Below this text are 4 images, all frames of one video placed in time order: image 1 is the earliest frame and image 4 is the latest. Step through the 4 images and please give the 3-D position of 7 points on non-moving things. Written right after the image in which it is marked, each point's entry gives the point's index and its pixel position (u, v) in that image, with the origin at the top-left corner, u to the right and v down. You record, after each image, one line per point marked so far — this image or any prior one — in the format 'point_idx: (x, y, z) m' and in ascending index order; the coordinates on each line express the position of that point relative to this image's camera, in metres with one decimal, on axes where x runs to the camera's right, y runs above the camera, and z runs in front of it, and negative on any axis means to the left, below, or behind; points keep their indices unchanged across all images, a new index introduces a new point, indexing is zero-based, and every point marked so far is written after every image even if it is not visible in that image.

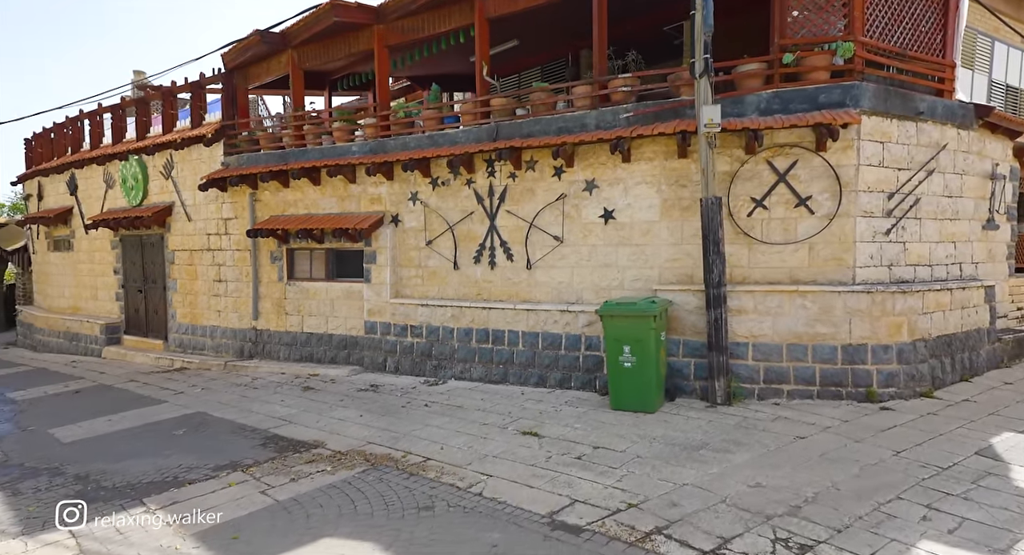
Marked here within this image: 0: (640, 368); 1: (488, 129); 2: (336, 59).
0: (+1.3, -0.9, +7.0) m
1: (-0.3, +2.0, +9.4) m
2: (-2.9, +3.7, +11.7) m
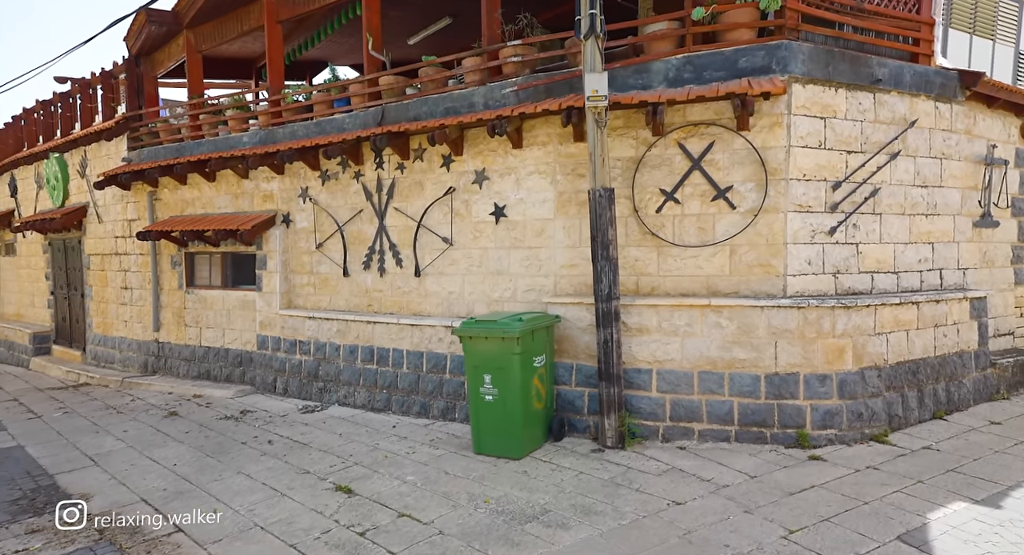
0: (-0.1, -1.0, +5.5) m
1: (-1.6, +1.9, +8.0) m
2: (-4.1, +3.6, +10.4) m
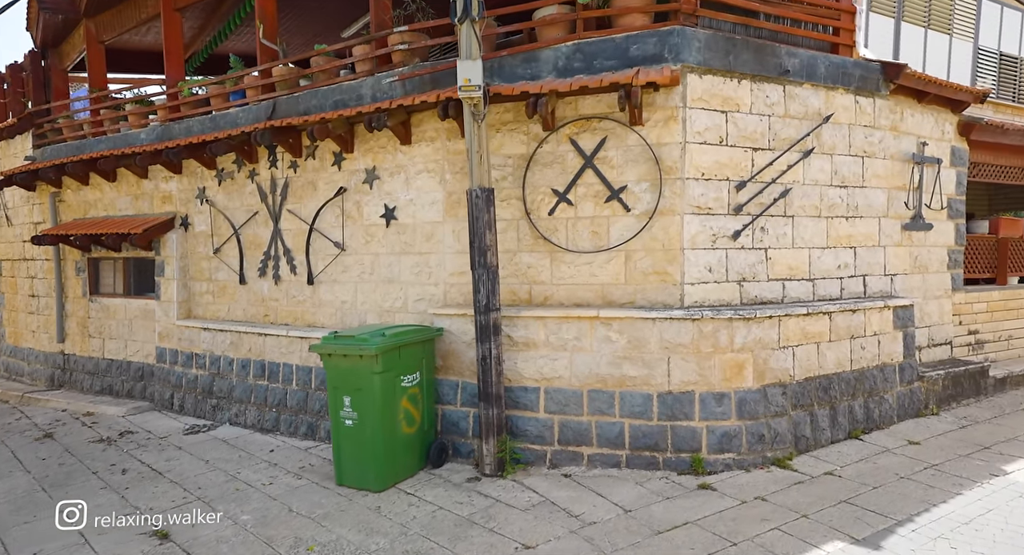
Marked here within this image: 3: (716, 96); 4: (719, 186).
0: (-1.0, -1.0, +4.9) m
1: (-2.6, +1.8, +7.4) m
2: (-5.2, +3.5, +9.7) m
3: (+1.6, +1.4, +5.5) m
4: (+1.6, +0.7, +5.6) m
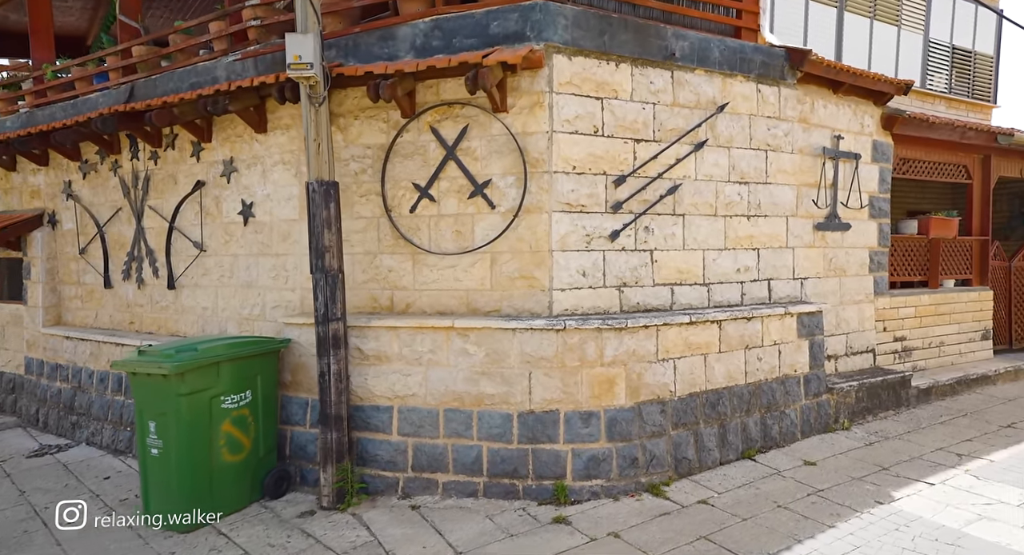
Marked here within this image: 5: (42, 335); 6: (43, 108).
0: (-2.1, -1.1, +4.2) m
1: (-3.7, +1.8, +6.6) m
2: (-6.4, +3.4, +8.9) m
3: (+0.5, +1.4, +5.0) m
4: (+0.6, +0.7, +5.0) m
5: (-5.3, -0.6, +7.8) m
6: (-5.3, +1.9, +8.0) m
